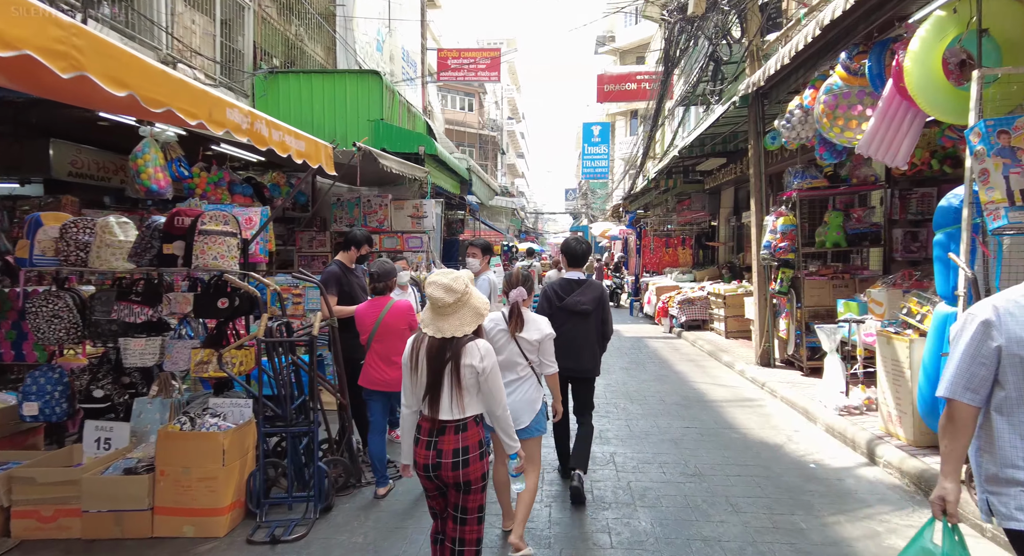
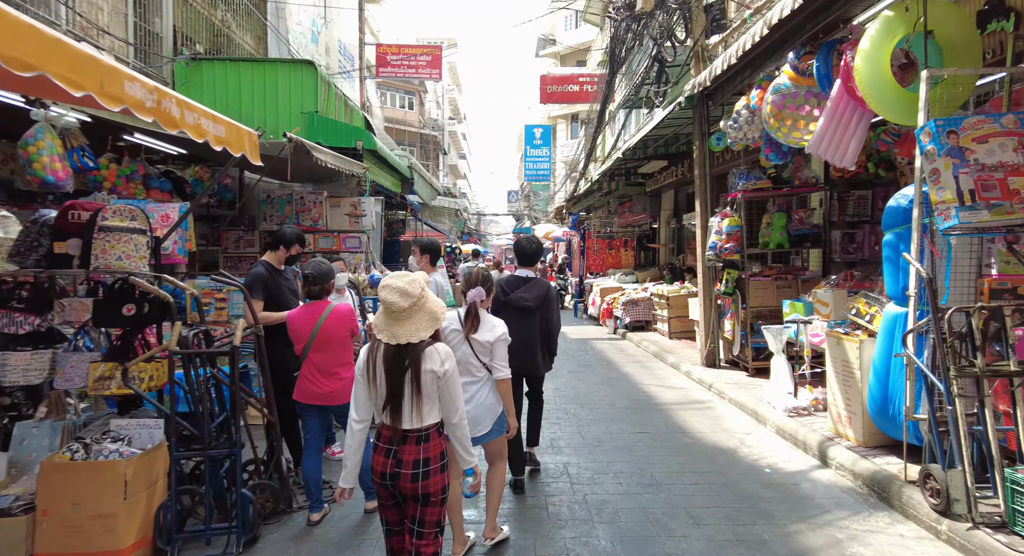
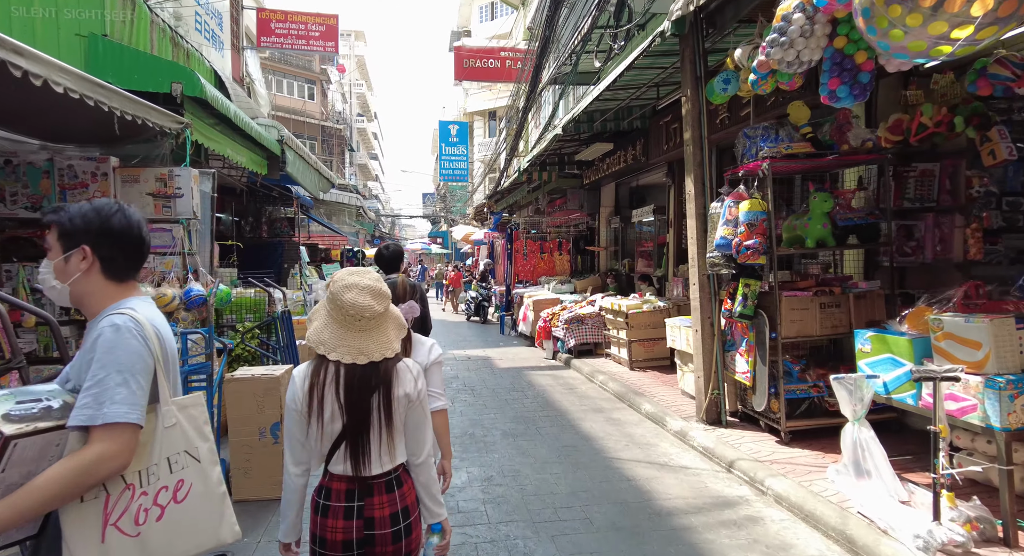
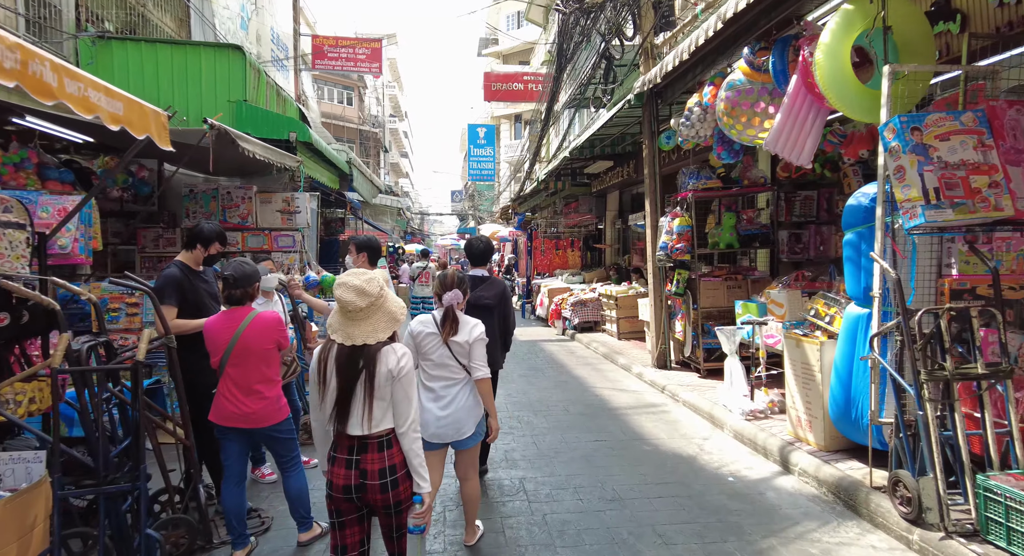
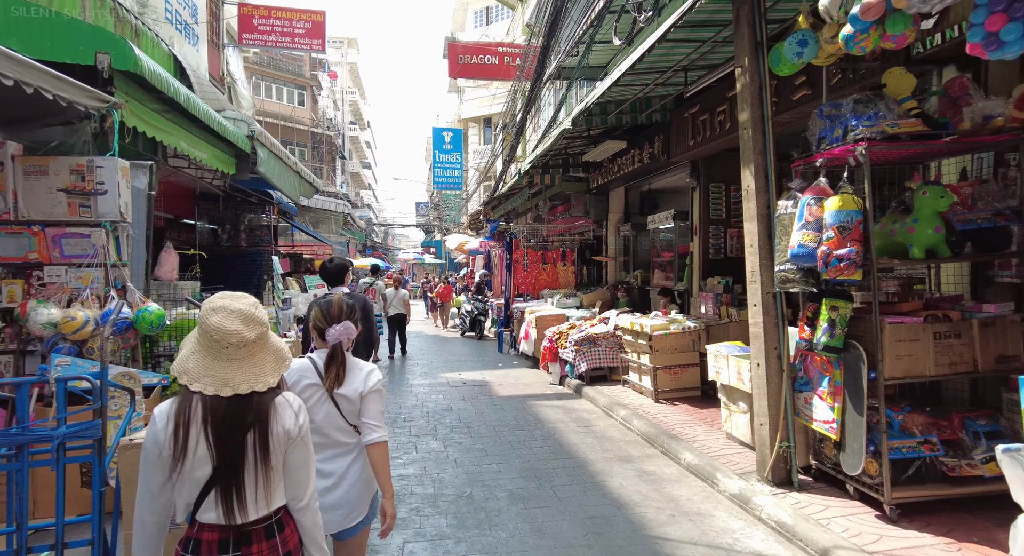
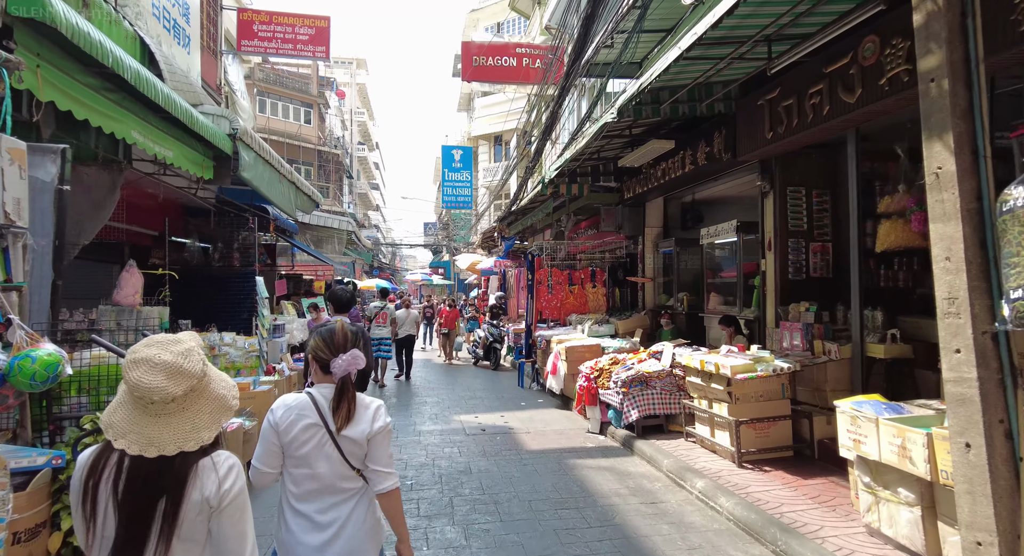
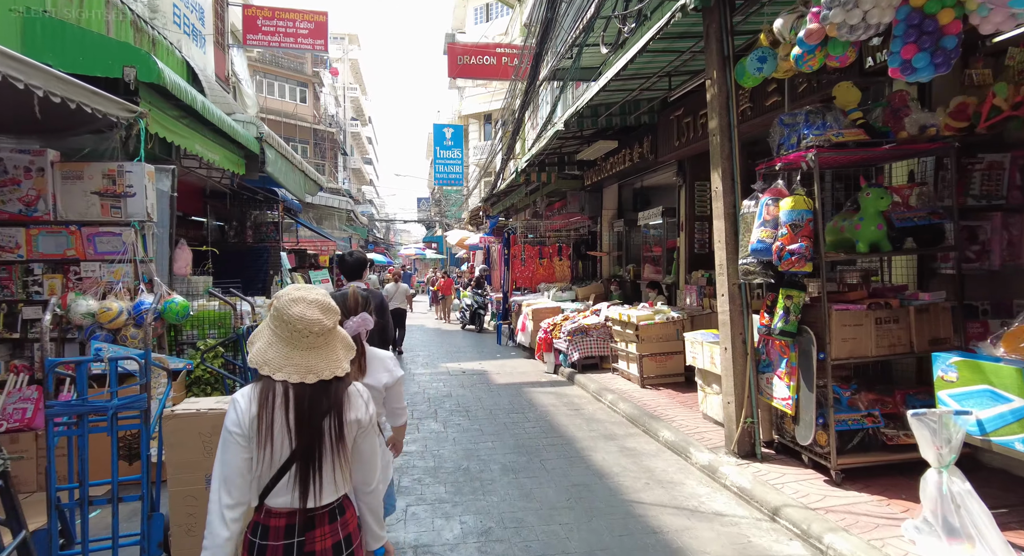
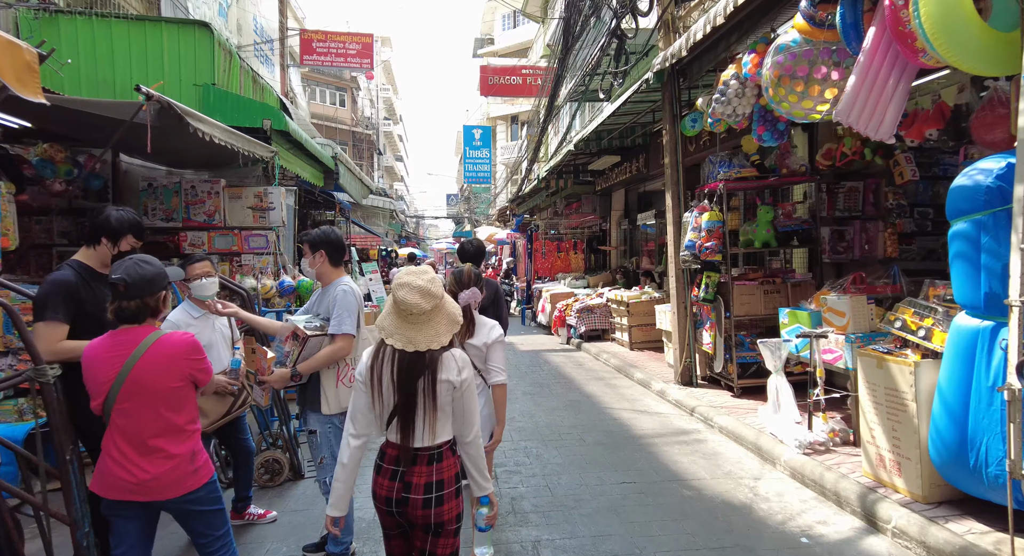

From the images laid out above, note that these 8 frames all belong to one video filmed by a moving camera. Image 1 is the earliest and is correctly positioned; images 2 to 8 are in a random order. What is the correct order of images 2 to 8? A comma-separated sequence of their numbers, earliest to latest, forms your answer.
2, 4, 8, 3, 7, 5, 6
